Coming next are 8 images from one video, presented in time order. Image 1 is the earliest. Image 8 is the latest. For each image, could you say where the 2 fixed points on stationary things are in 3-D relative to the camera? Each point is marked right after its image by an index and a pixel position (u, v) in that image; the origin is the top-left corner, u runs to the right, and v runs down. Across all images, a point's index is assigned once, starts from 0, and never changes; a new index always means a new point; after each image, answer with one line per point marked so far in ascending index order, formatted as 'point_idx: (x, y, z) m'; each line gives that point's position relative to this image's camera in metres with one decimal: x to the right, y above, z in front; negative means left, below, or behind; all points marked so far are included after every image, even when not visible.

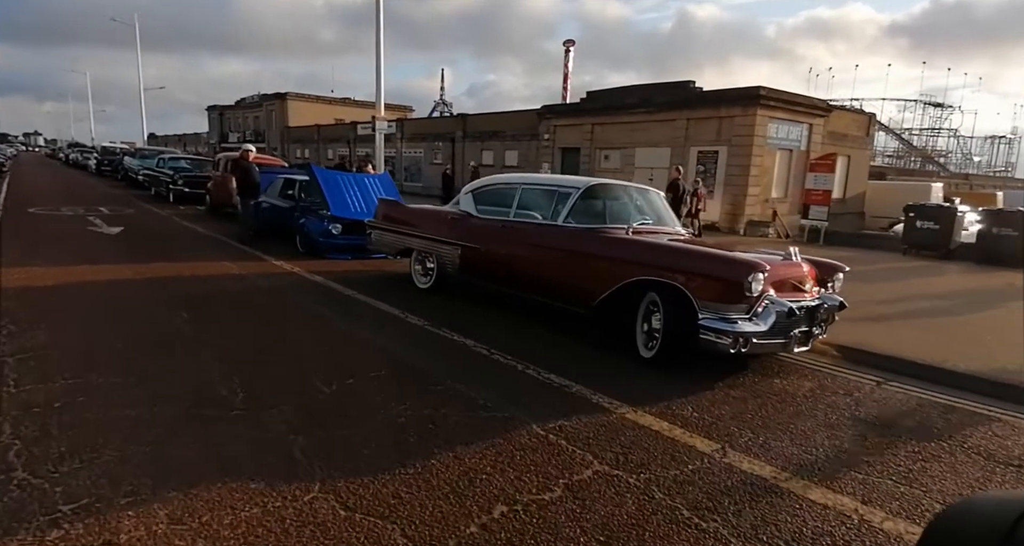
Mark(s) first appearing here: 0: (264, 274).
0: (-3.4, 0.0, +8.1) m
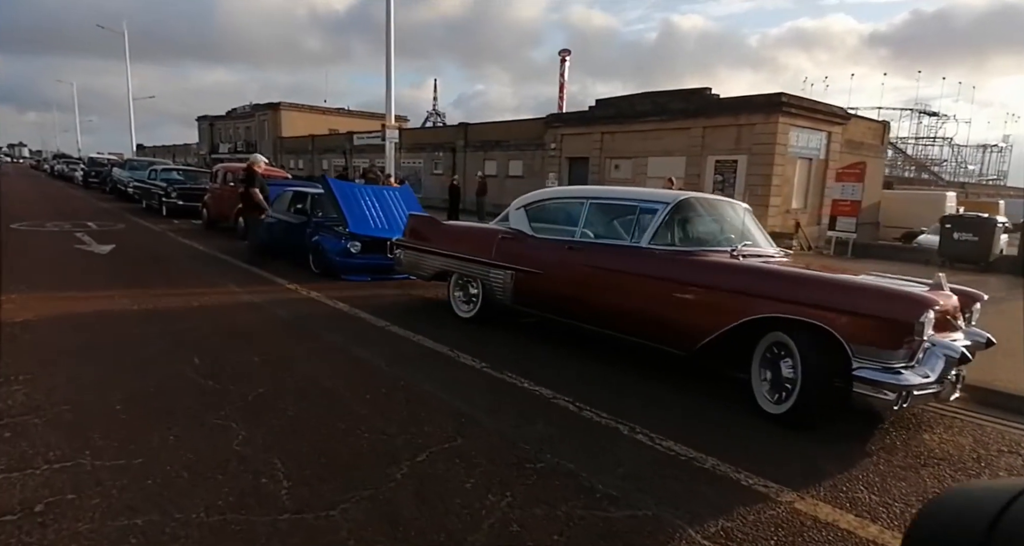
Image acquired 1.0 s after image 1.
0: (-2.8, -0.3, +7.1) m
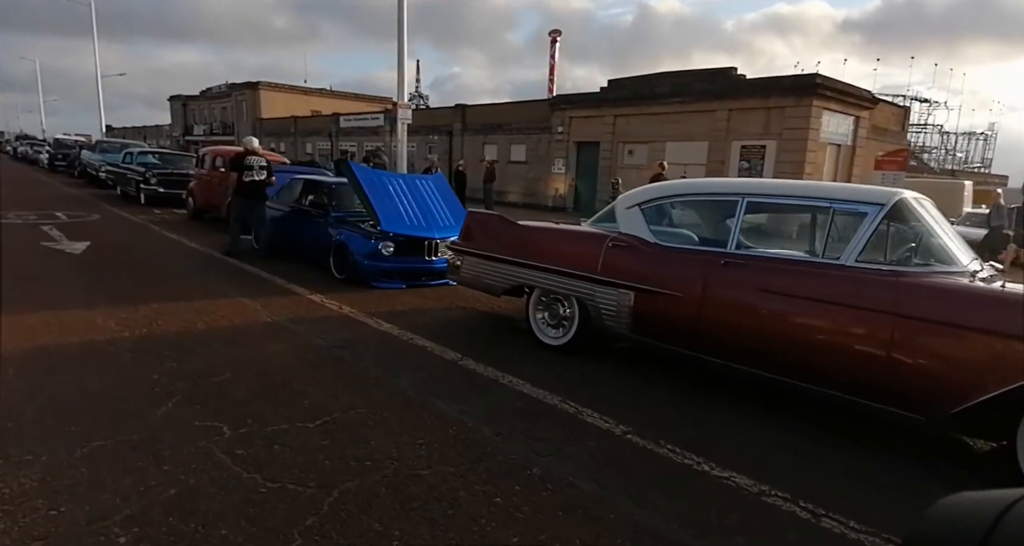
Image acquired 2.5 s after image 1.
0: (-2.0, -0.5, +5.7) m
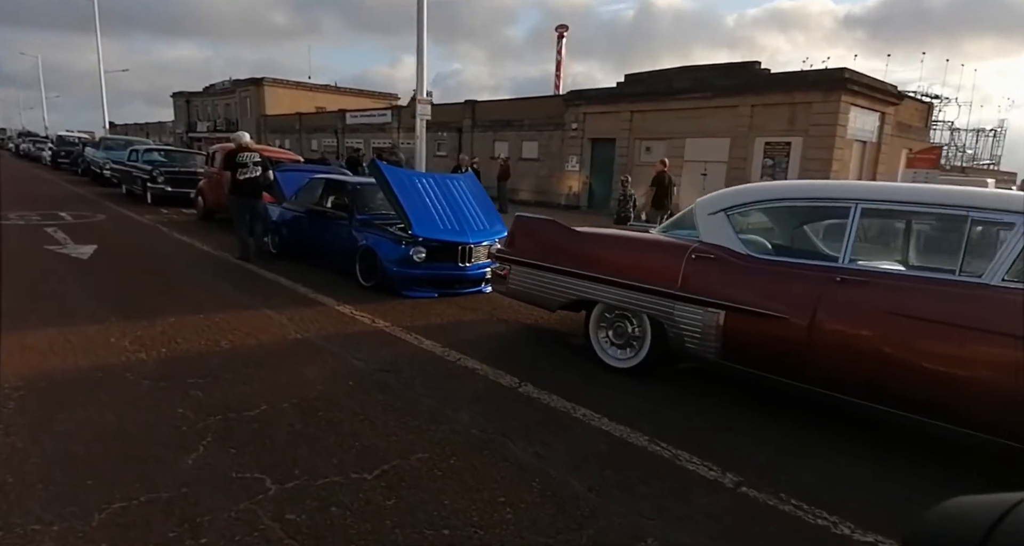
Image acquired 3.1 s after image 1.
0: (-1.5, -0.6, +5.1) m
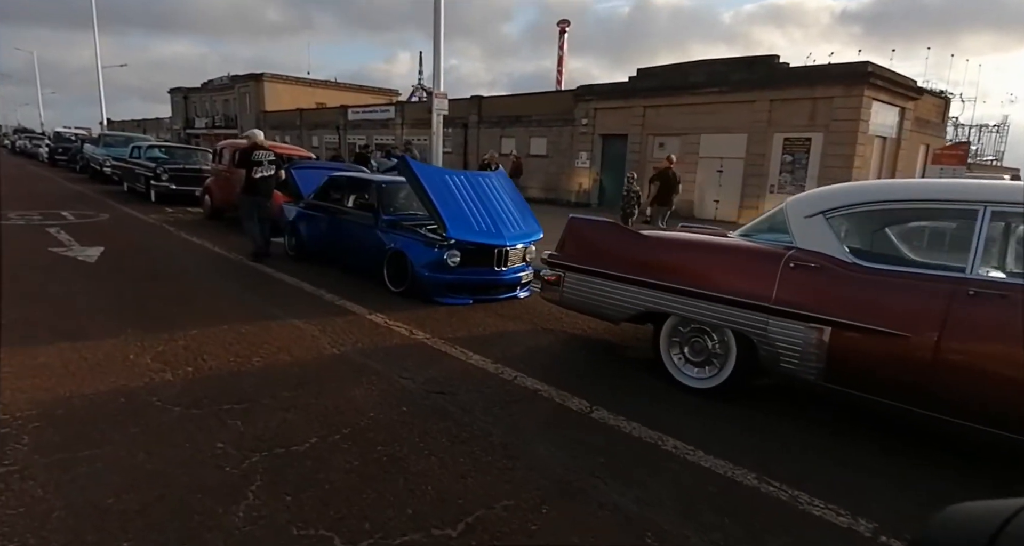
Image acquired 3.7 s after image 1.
0: (-1.1, -0.6, +4.7) m
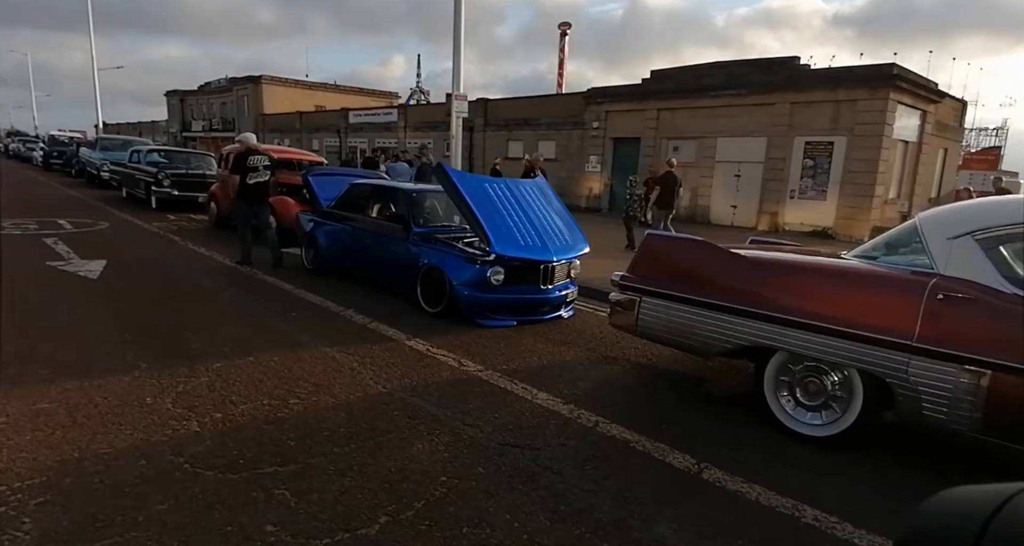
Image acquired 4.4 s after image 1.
0: (-0.6, -0.8, +4.1) m
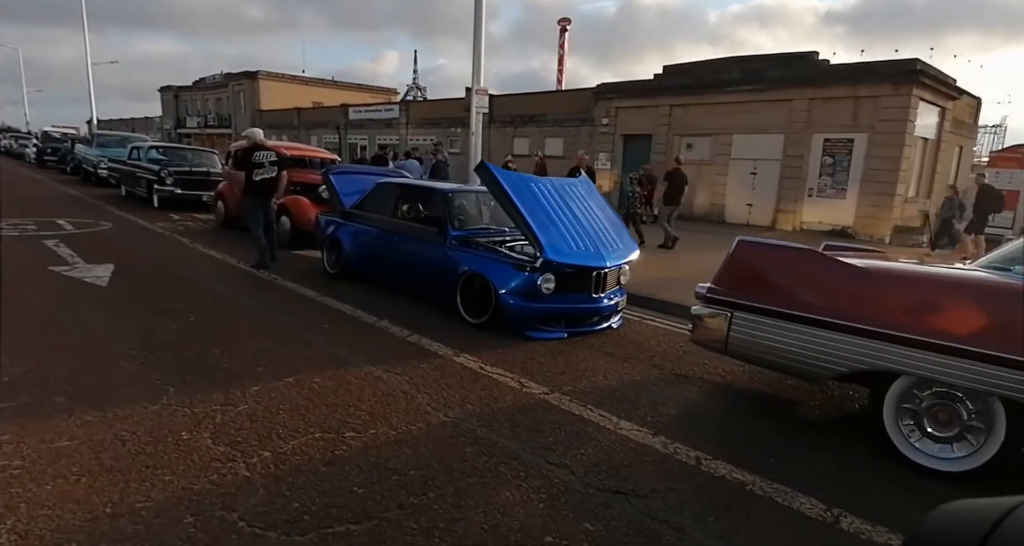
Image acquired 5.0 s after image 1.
0: (-0.1, -0.9, +3.6) m
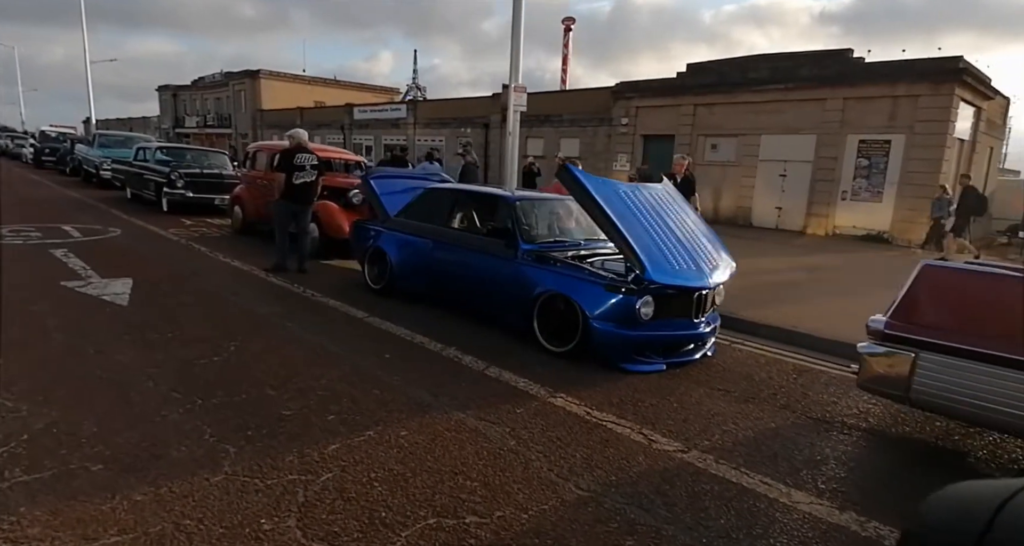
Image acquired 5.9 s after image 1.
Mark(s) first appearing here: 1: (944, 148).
0: (+0.7, -1.1, +2.9) m
1: (+11.3, +3.3, +15.0) m
